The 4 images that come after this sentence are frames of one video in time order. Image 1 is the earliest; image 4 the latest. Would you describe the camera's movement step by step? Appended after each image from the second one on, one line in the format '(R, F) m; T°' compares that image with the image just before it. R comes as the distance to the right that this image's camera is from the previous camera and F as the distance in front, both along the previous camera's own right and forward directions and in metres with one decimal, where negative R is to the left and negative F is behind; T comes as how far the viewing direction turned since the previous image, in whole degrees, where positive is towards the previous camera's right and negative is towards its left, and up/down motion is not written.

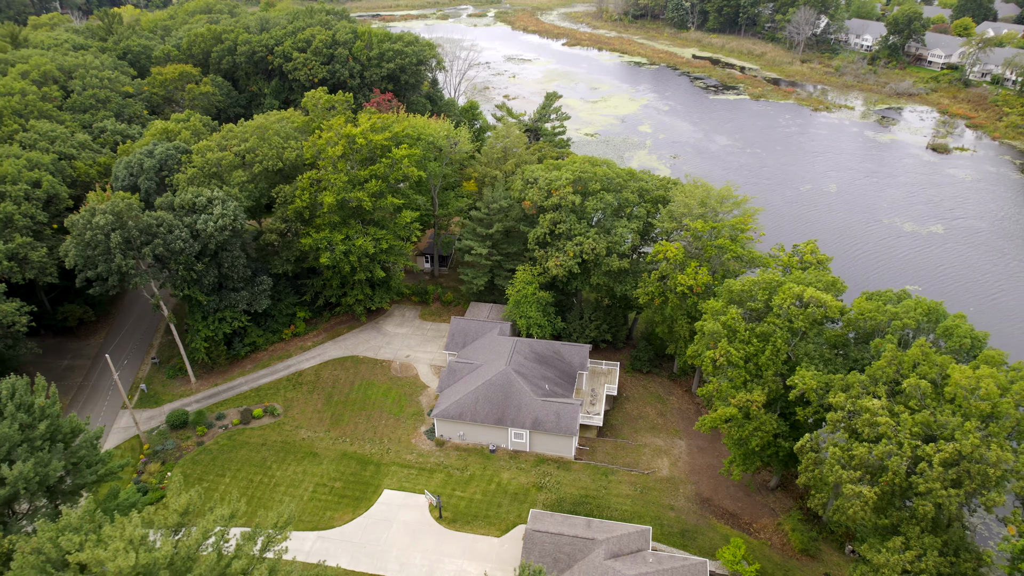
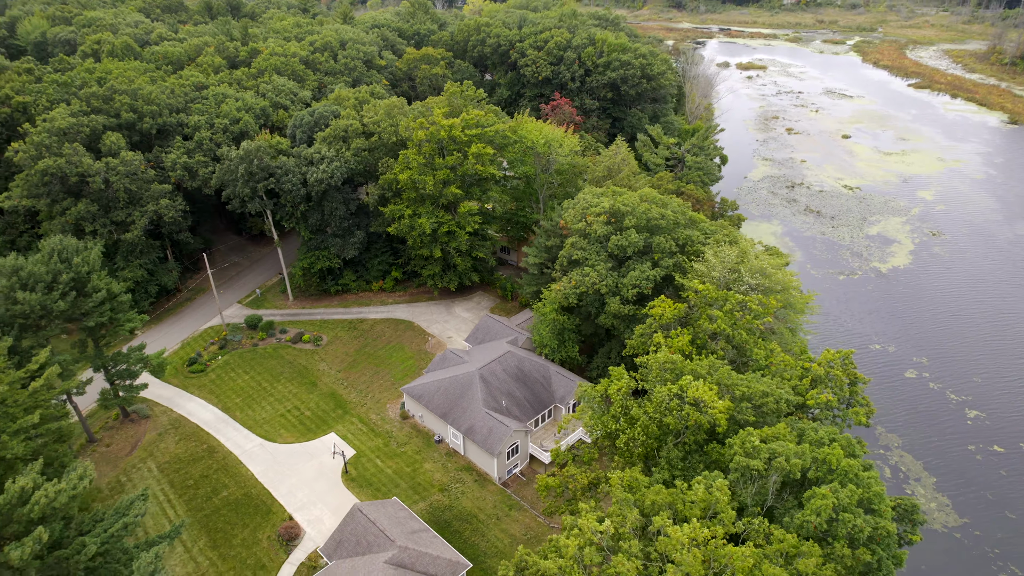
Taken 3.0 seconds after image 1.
(+14.0, +3.4) m; -28°
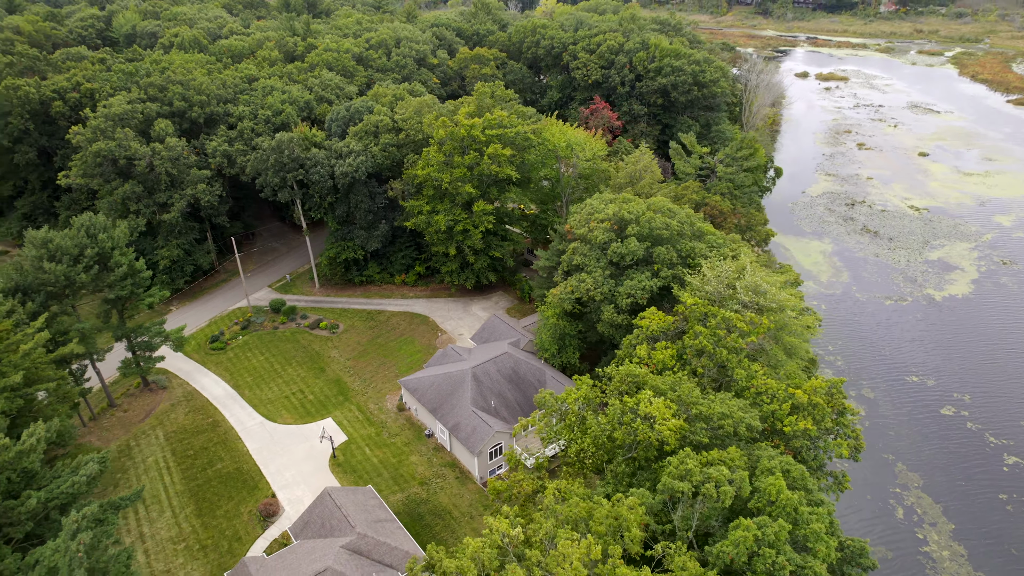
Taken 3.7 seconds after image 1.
(+3.4, +0.2) m; -6°
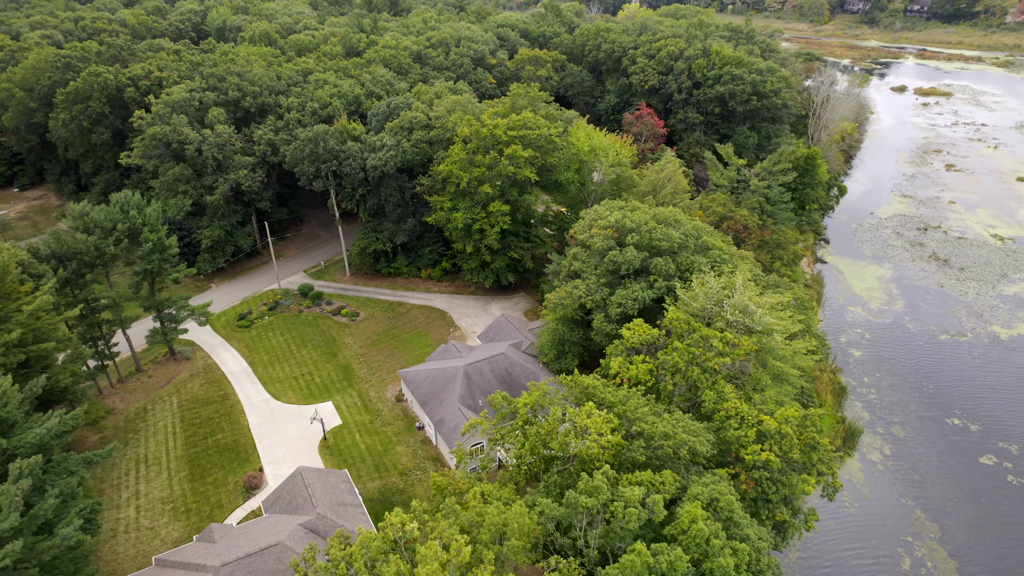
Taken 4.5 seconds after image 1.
(+3.9, +0.3) m; -7°
